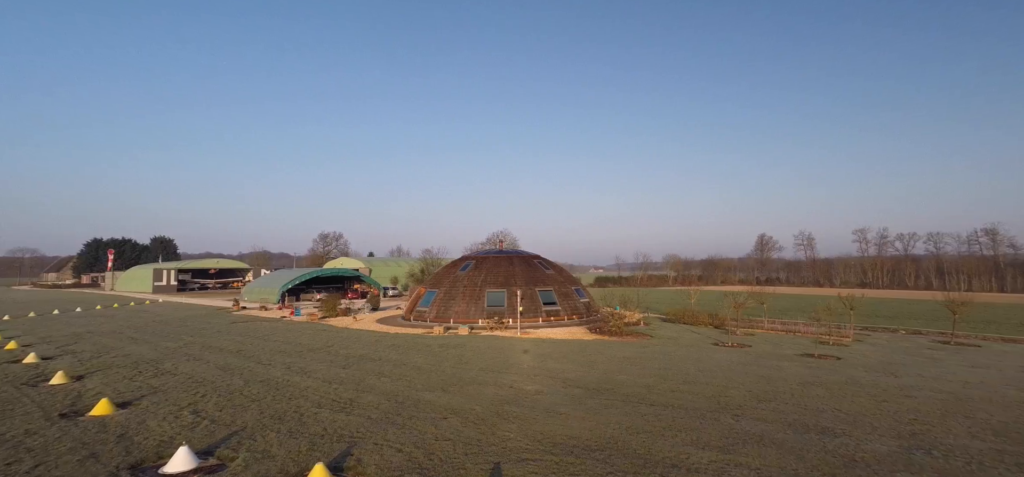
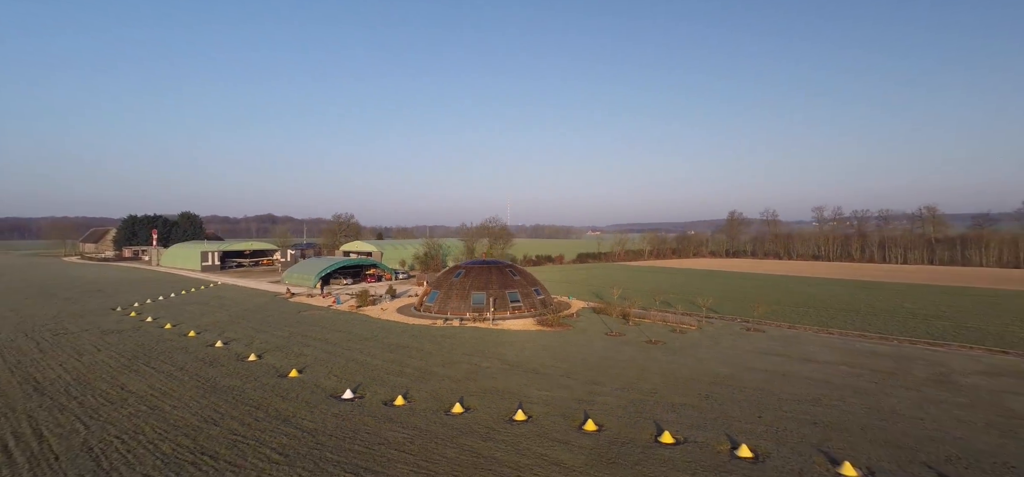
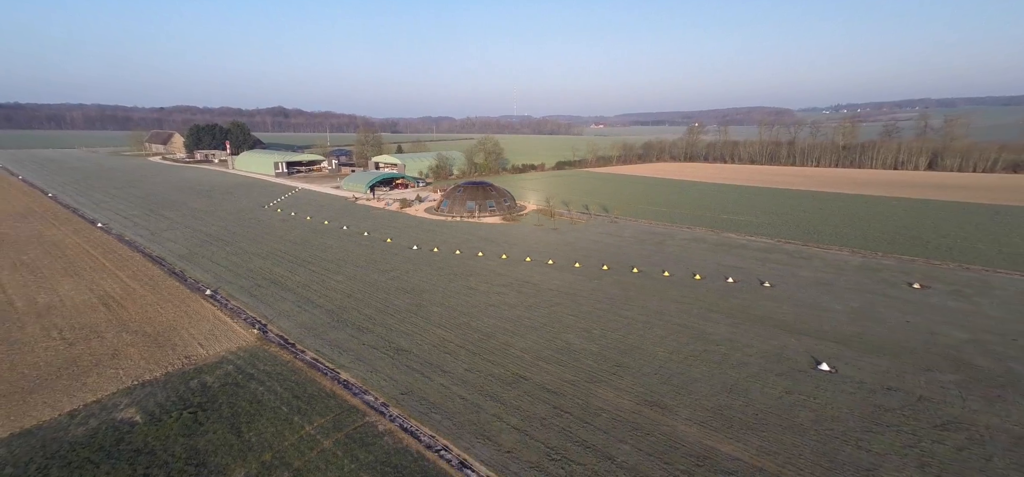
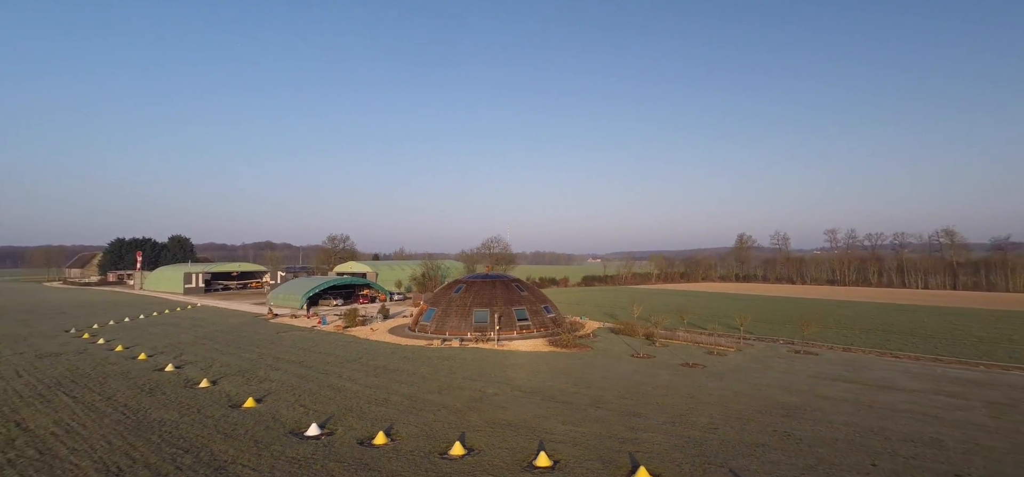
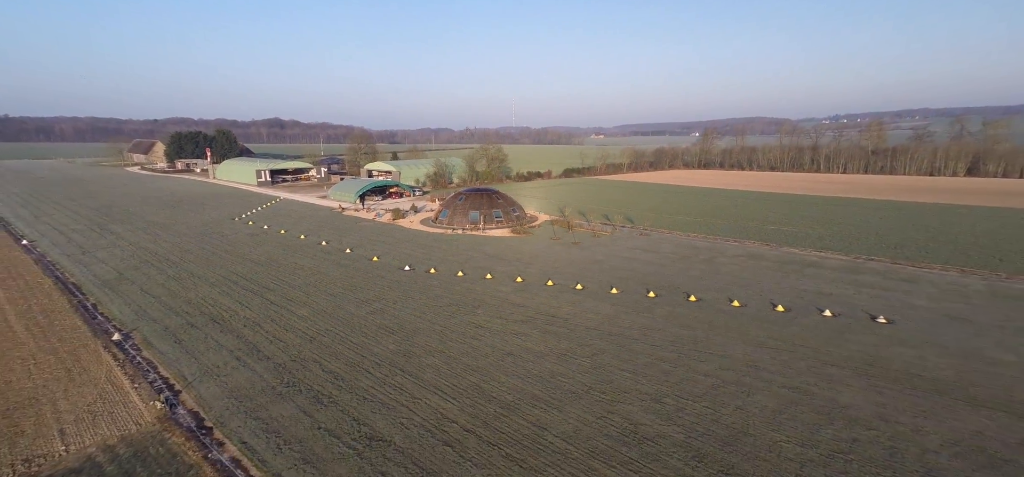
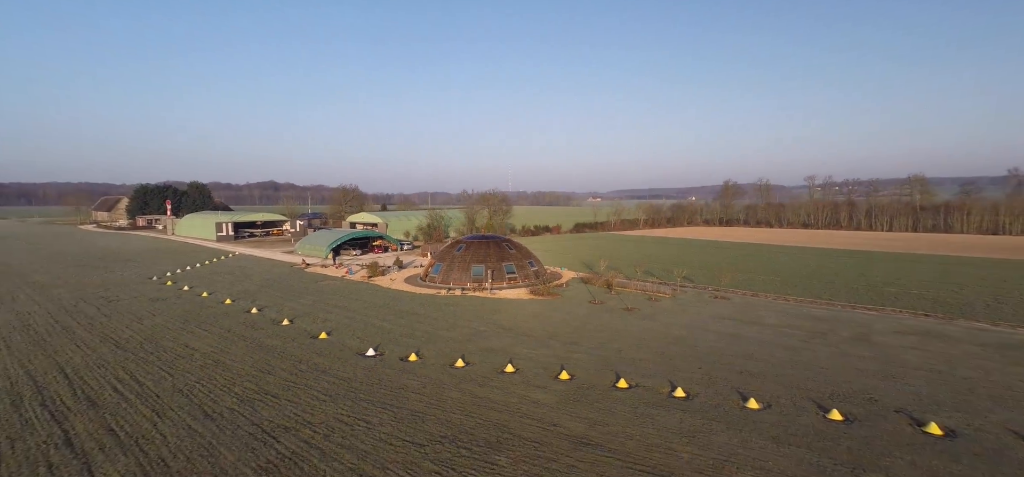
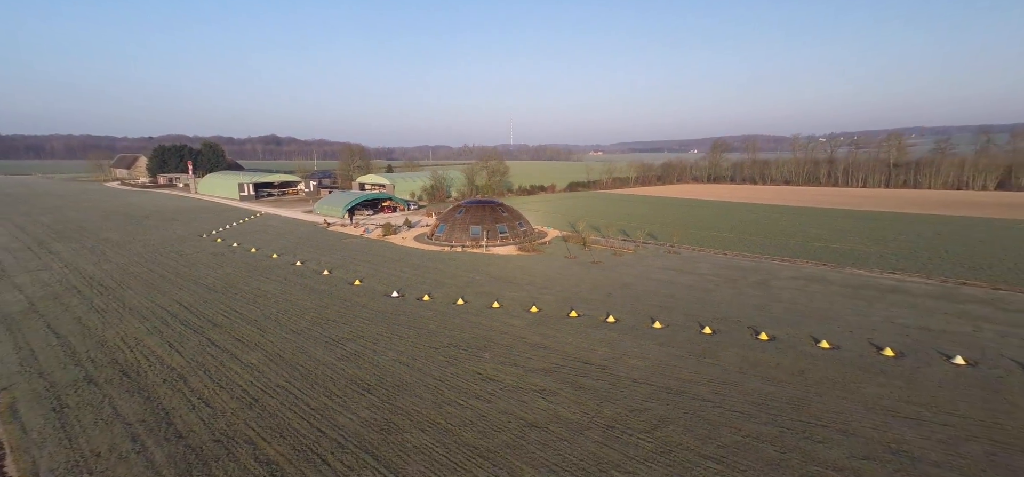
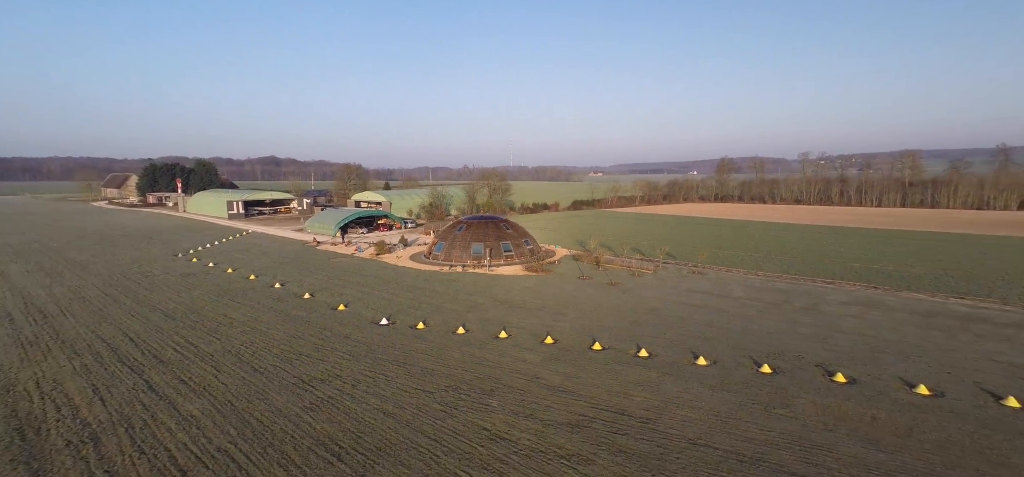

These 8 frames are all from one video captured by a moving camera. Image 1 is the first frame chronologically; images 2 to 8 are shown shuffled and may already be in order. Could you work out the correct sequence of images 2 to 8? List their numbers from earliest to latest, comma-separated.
4, 2, 6, 8, 7, 5, 3
